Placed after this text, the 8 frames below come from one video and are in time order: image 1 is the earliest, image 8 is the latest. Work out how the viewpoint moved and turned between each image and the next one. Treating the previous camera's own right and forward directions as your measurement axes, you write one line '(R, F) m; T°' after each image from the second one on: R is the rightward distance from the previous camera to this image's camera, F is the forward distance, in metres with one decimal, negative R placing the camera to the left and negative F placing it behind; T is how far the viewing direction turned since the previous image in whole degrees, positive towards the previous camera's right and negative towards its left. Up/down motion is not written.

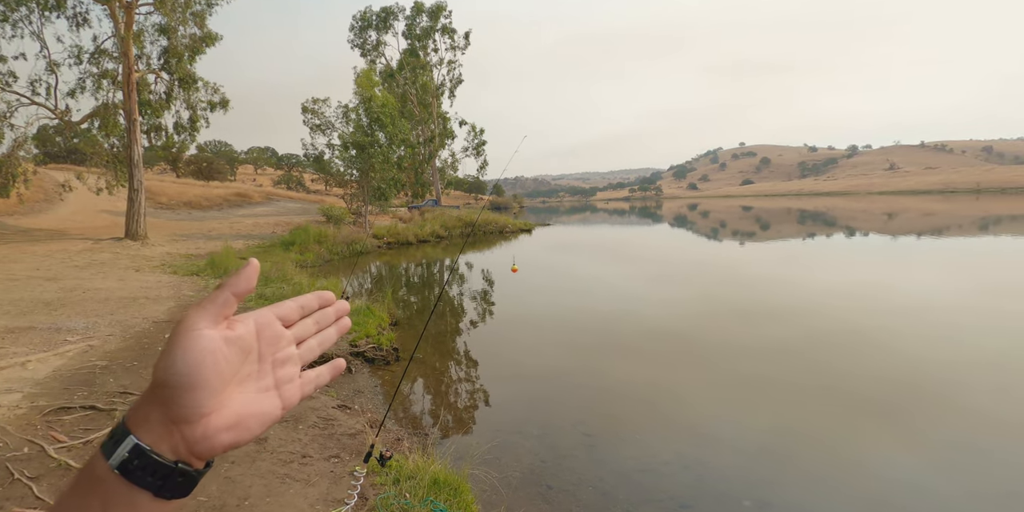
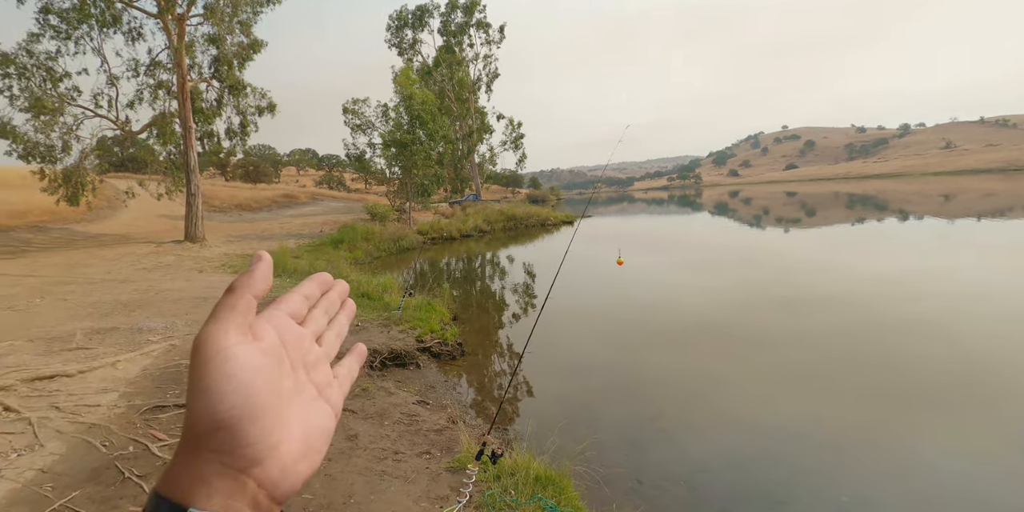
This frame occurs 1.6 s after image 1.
(-0.5, +0.1) m; -4°
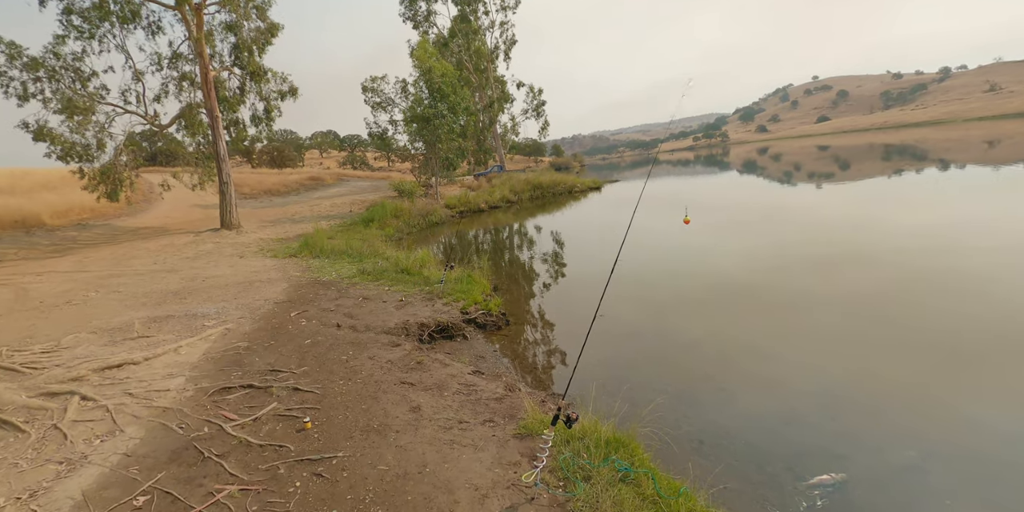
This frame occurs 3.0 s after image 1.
(-0.3, +0.1) m; -3°
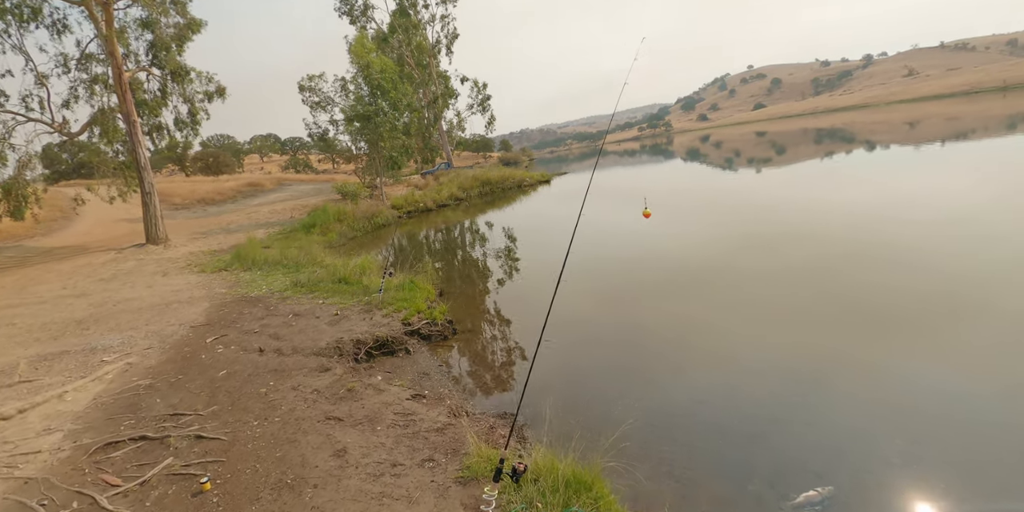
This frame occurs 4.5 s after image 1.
(+0.2, +0.6) m; +5°
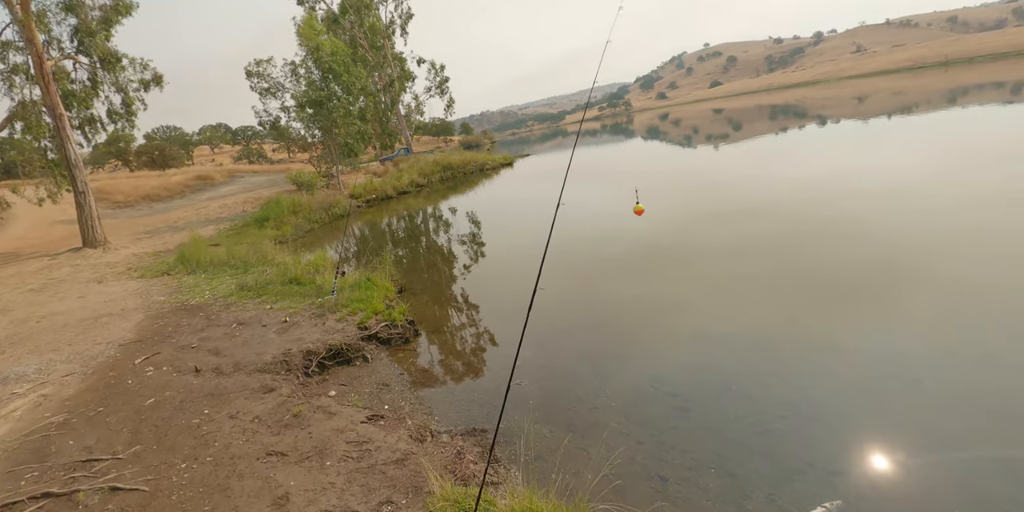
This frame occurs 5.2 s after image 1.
(+0.1, +0.5) m; +4°
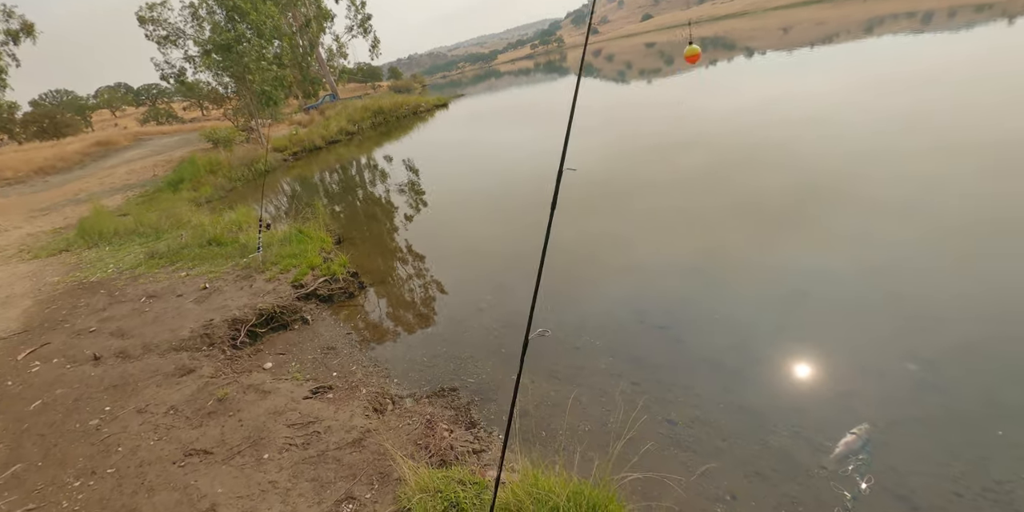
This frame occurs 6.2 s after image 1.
(-0.1, +0.7) m; +6°
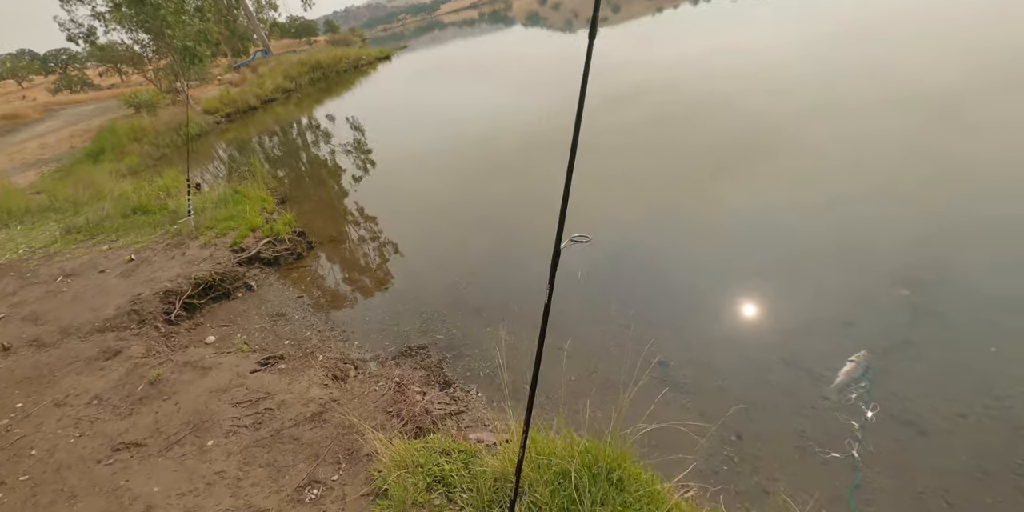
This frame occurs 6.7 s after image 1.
(-0.1, +0.4) m; +4°
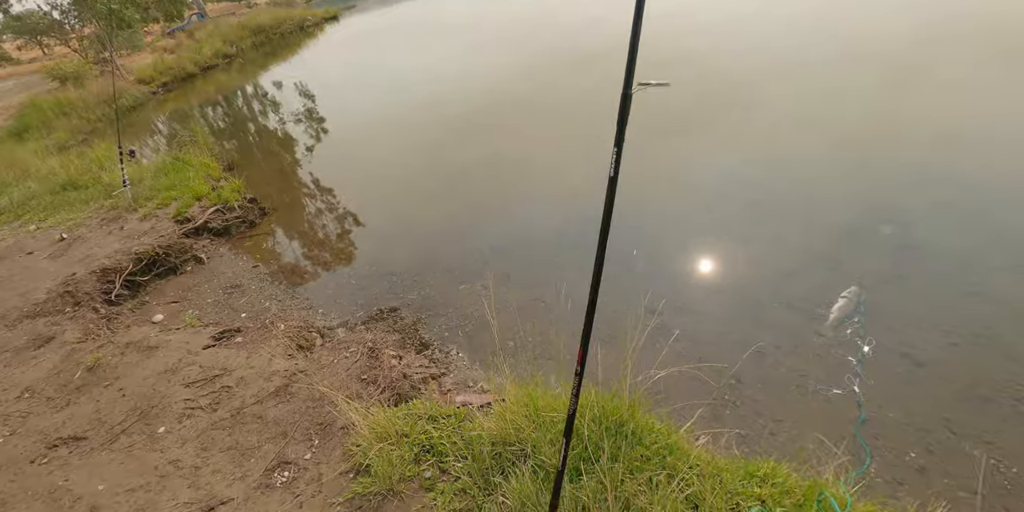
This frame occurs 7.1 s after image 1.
(-0.1, +0.2) m; +3°
